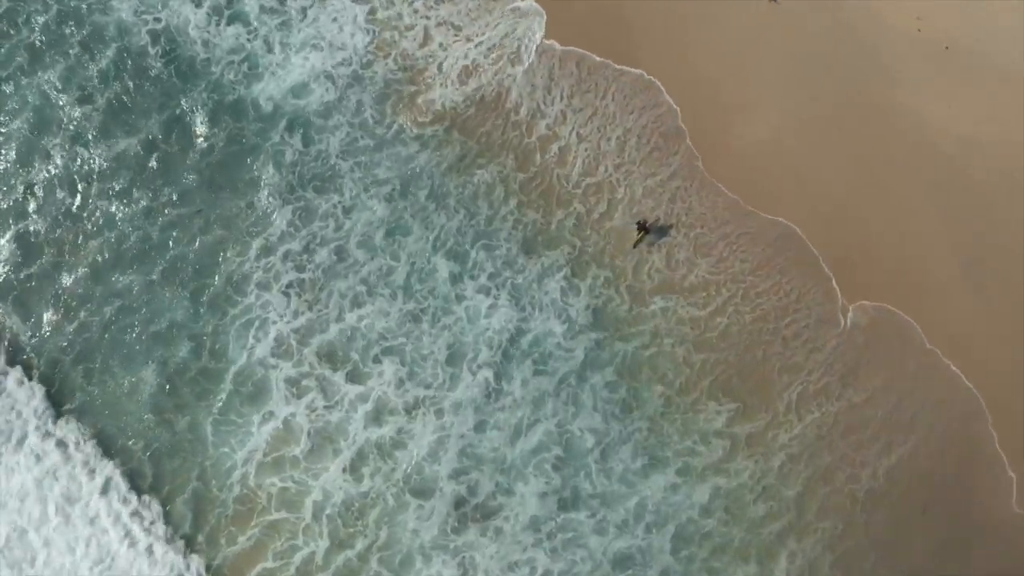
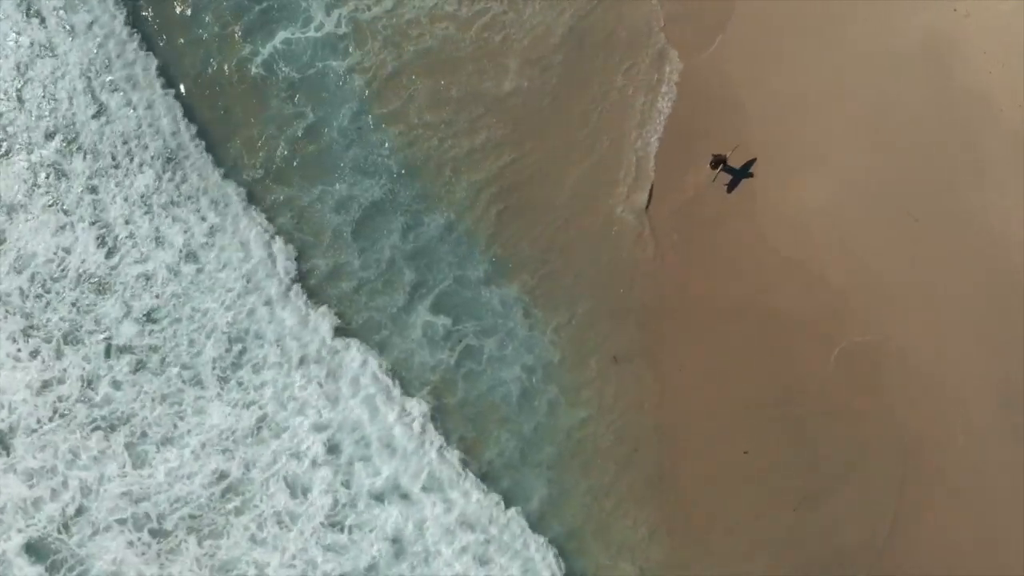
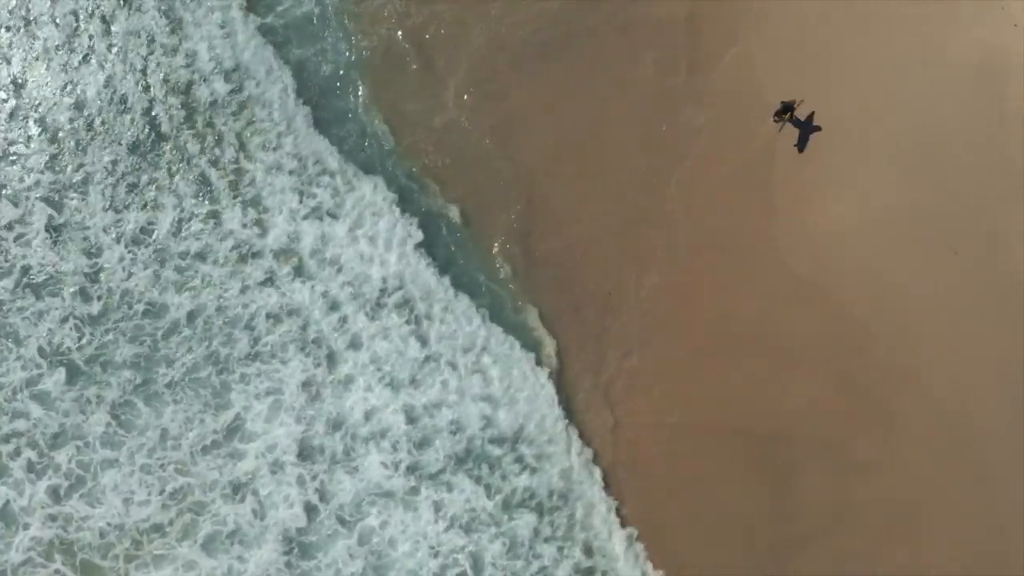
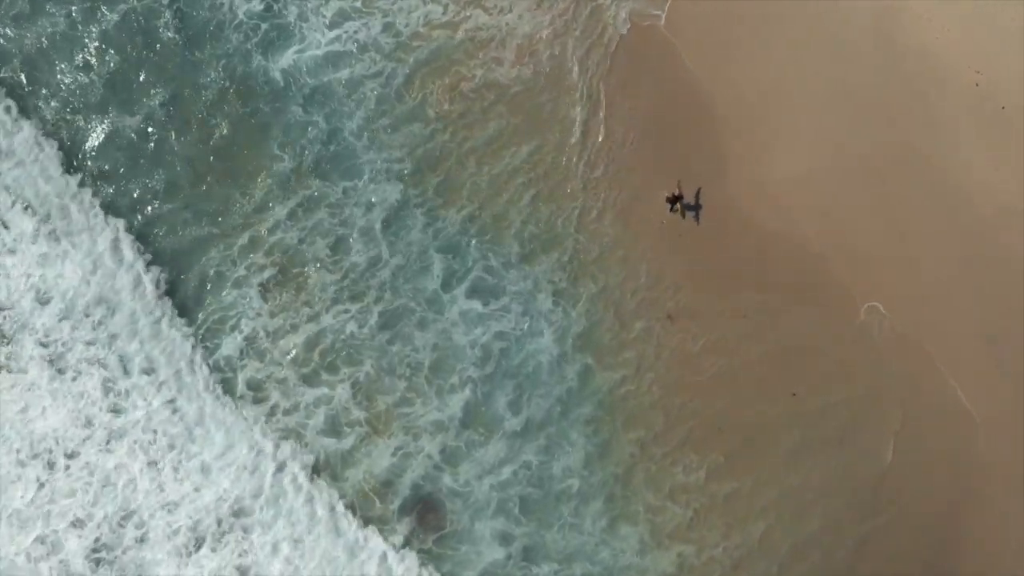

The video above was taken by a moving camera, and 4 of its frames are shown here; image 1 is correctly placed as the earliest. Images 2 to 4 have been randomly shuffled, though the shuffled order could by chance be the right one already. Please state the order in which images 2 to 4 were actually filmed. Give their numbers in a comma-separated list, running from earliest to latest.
4, 2, 3
